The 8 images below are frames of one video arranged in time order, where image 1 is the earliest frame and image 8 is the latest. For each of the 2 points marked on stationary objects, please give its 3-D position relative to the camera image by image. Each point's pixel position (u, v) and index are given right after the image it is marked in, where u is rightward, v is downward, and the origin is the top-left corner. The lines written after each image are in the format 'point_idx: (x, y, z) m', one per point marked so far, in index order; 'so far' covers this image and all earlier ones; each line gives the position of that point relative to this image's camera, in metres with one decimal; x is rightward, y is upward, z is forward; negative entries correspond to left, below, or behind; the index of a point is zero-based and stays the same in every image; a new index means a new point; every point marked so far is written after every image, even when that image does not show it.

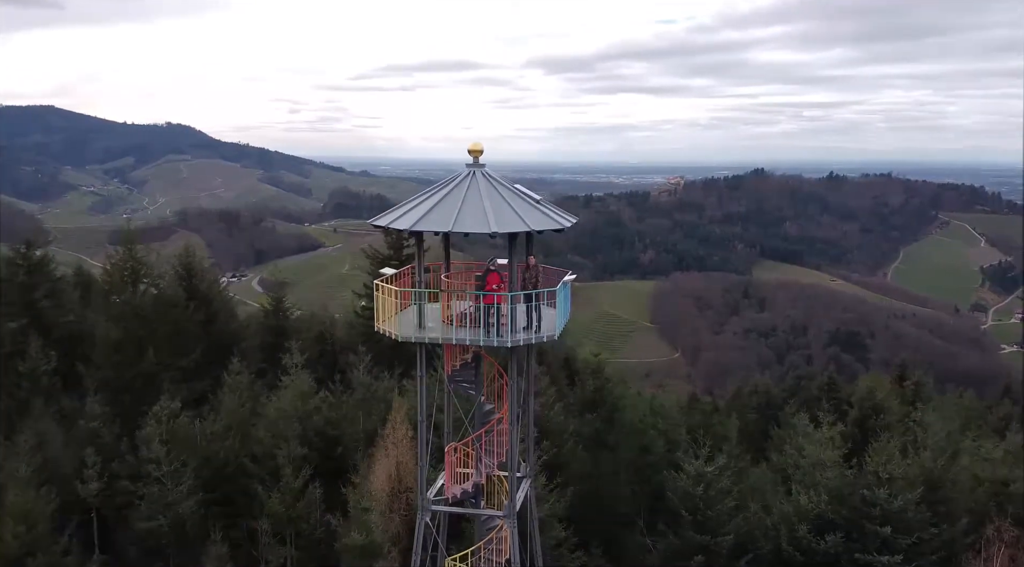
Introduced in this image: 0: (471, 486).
0: (-0.7, -3.7, +16.1) m
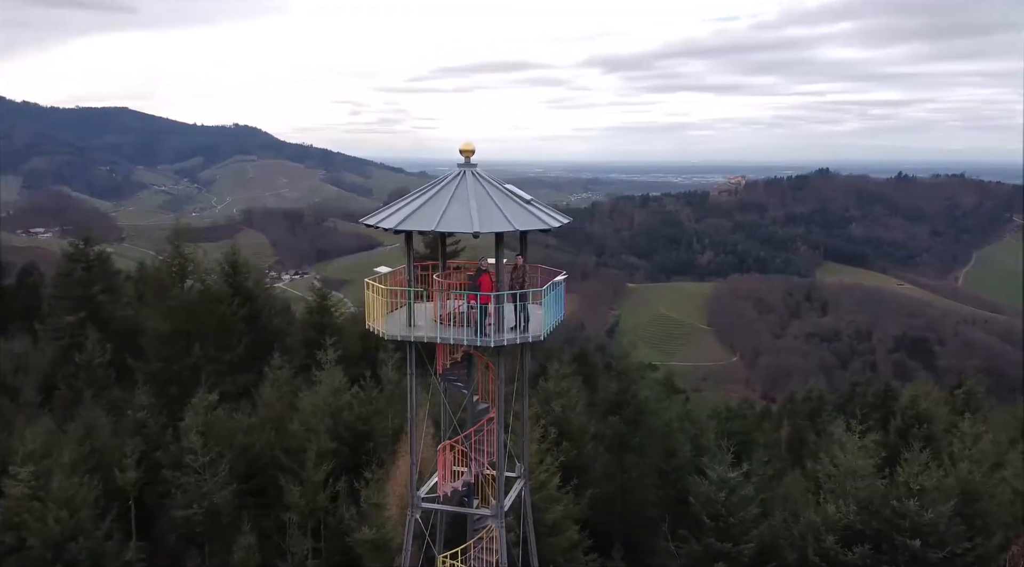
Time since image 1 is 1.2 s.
0: (-0.9, -3.7, +16.1) m
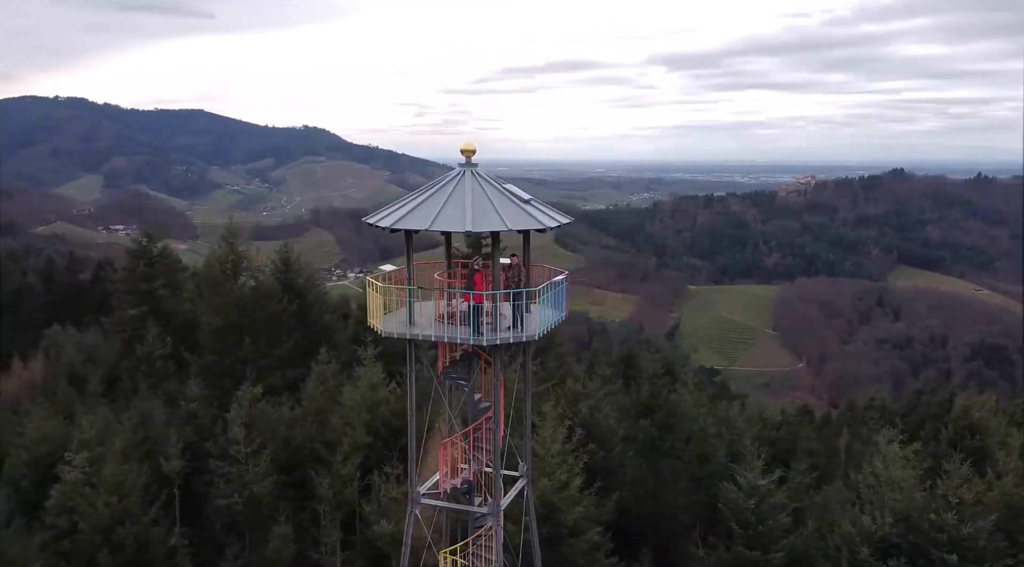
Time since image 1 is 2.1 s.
0: (-0.9, -3.7, +16.3) m
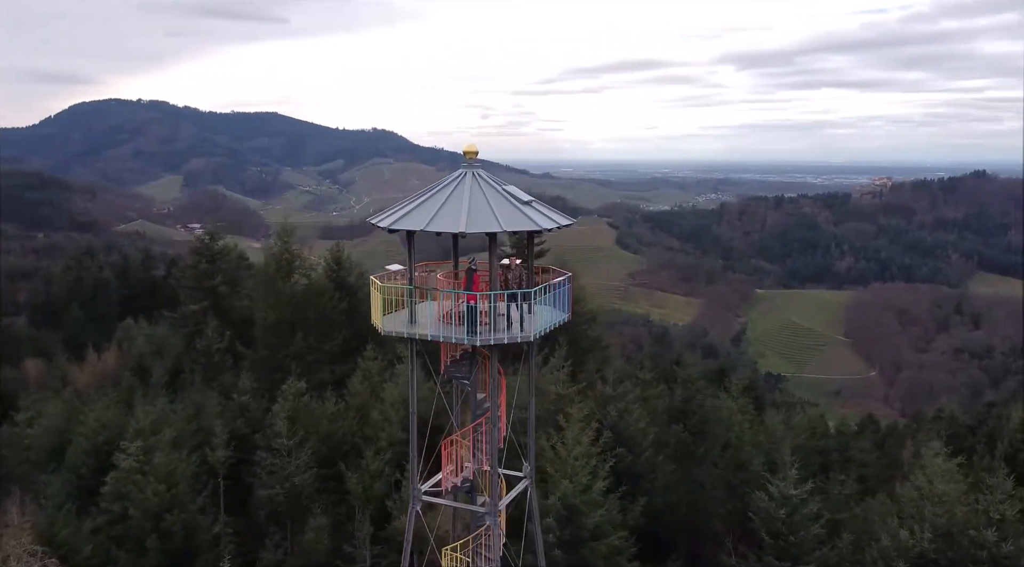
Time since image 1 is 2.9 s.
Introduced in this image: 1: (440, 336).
0: (-0.9, -3.7, +16.4) m
1: (-1.3, -0.9, +15.5) m
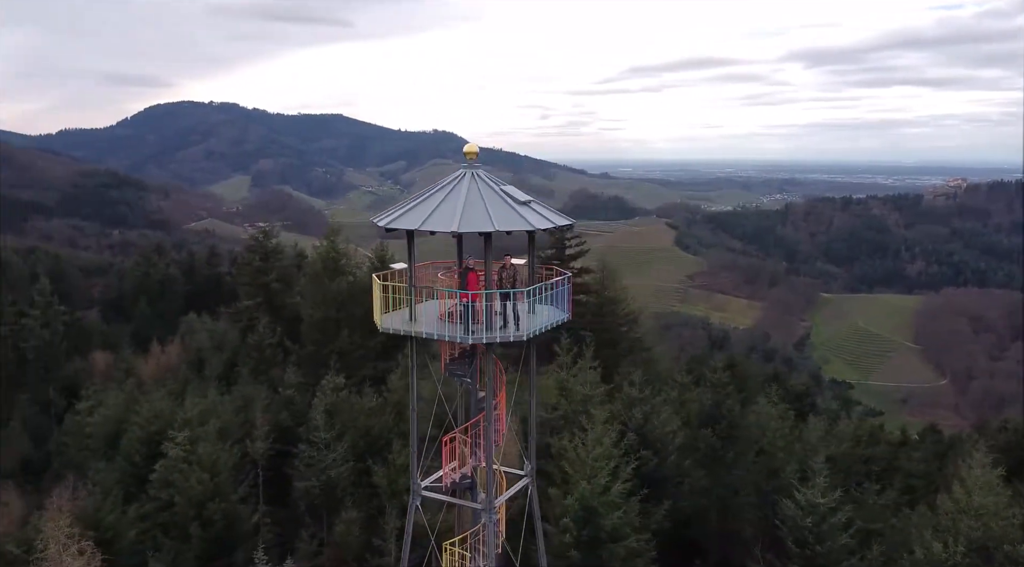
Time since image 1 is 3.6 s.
0: (-0.9, -3.7, +16.6) m
1: (-1.4, -0.9, +15.7) m
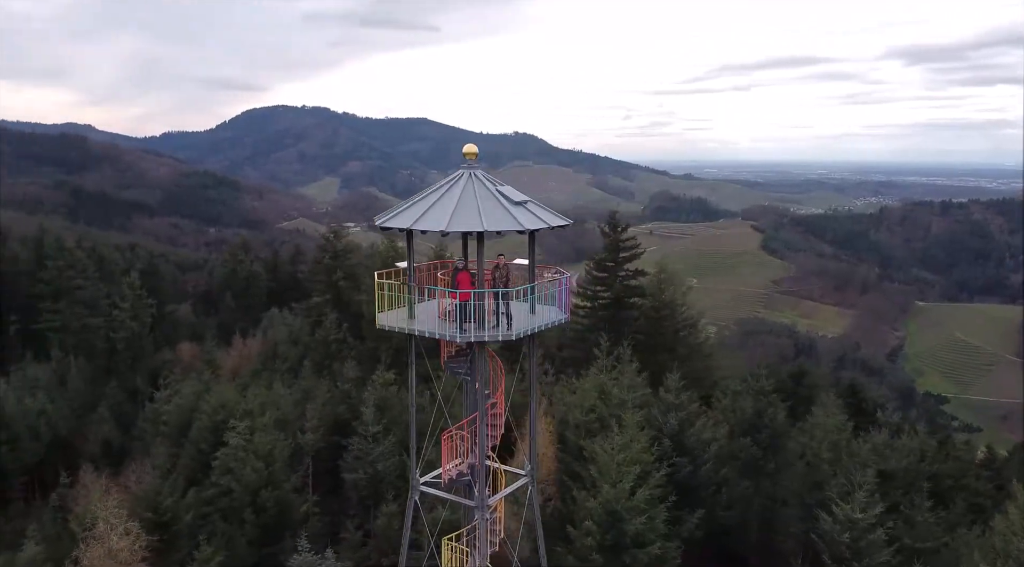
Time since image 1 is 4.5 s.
0: (-1.0, -3.7, +16.8) m
1: (-1.5, -0.9, +15.9) m
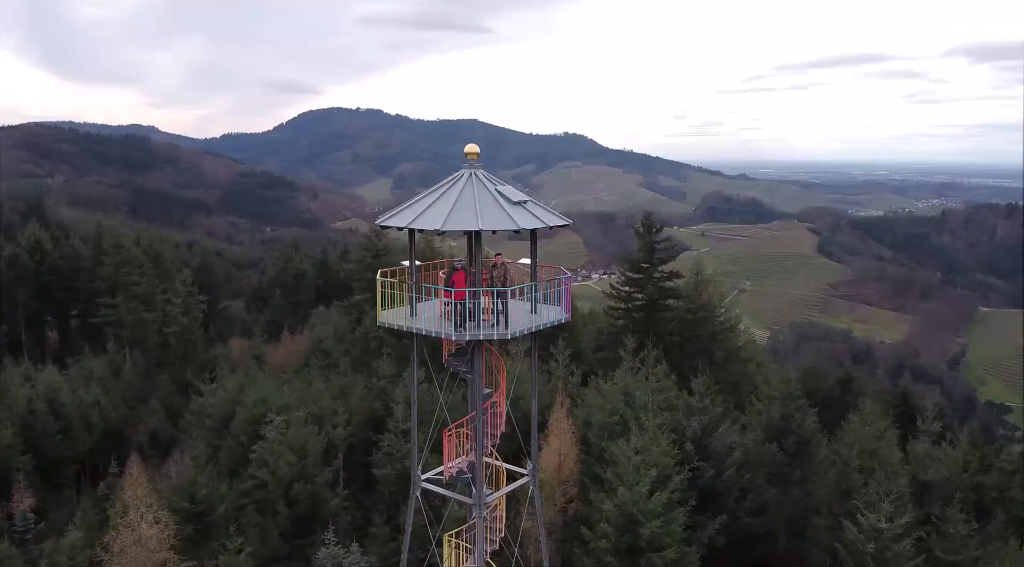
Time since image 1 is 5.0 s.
0: (-1.0, -3.6, +16.8) m
1: (-1.5, -0.9, +16.0) m
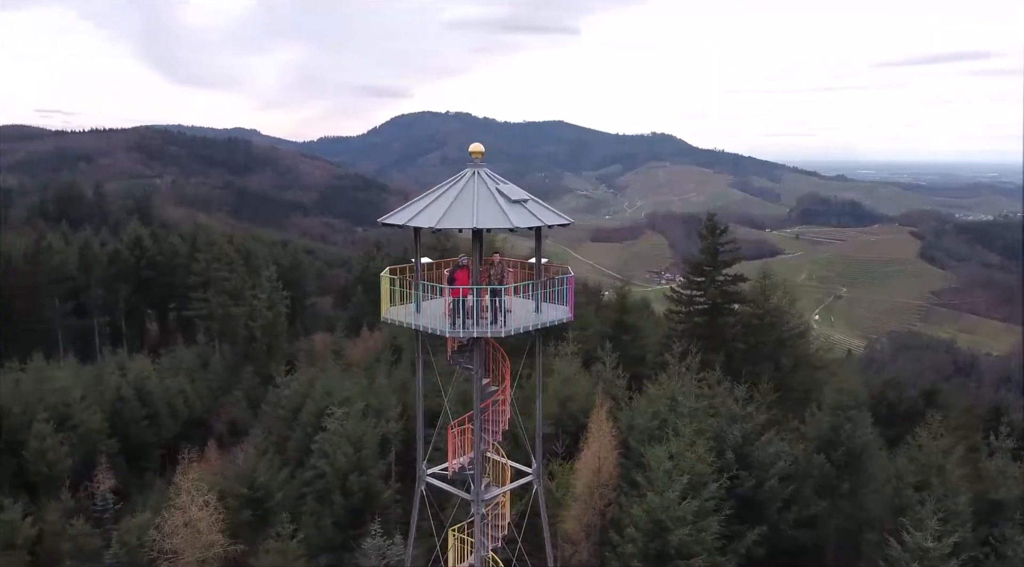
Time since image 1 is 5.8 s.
0: (-0.9, -3.6, +16.9) m
1: (-1.5, -0.8, +16.2) m
